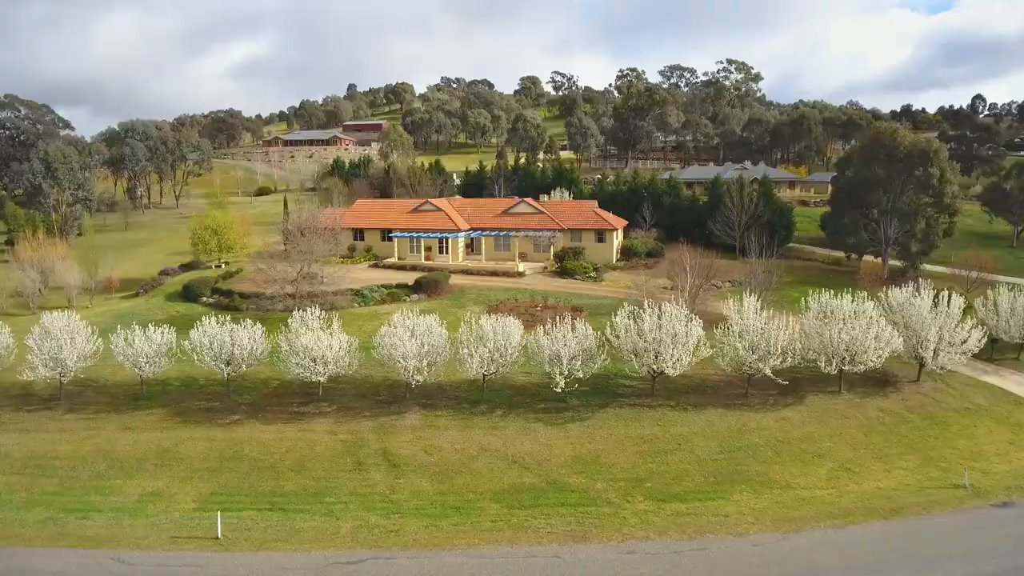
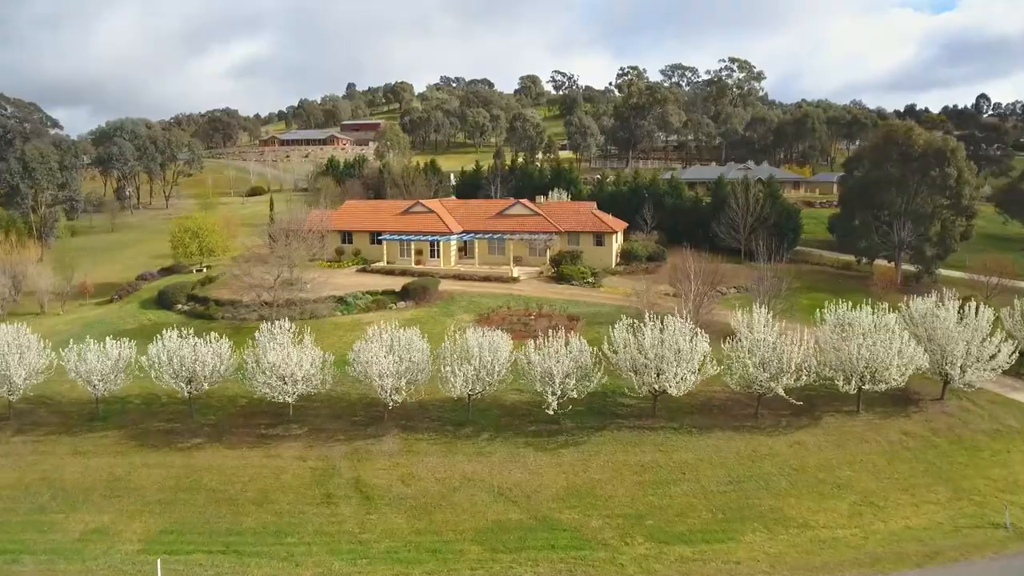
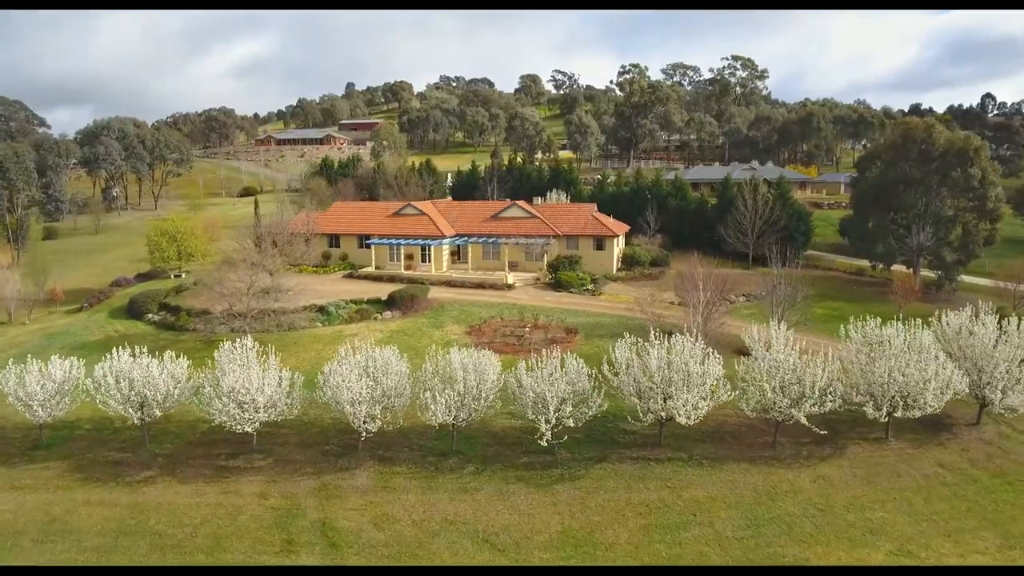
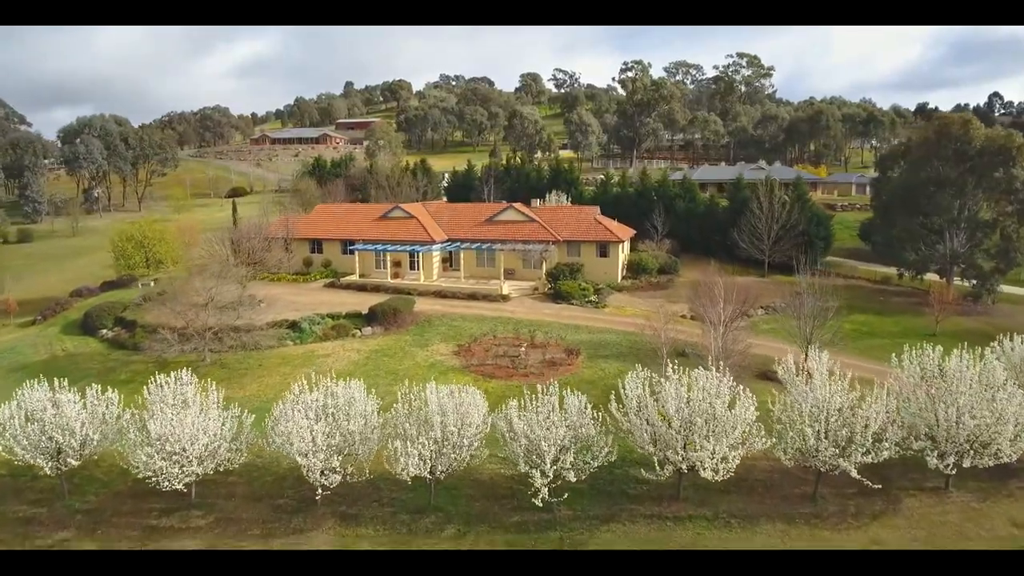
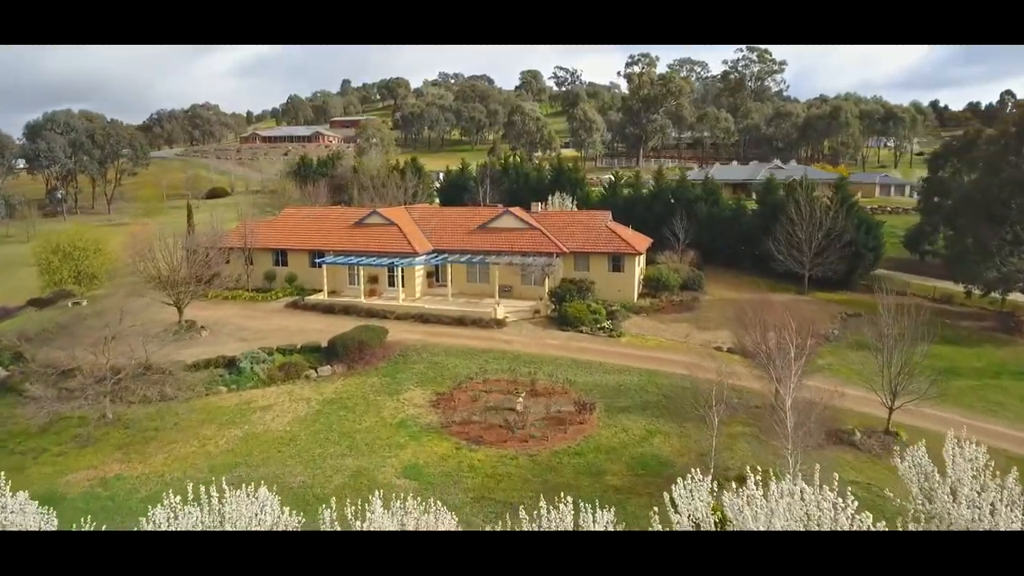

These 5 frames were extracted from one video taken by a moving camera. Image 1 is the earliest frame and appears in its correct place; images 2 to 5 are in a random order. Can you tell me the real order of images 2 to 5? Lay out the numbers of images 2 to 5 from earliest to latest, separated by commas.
2, 3, 4, 5
